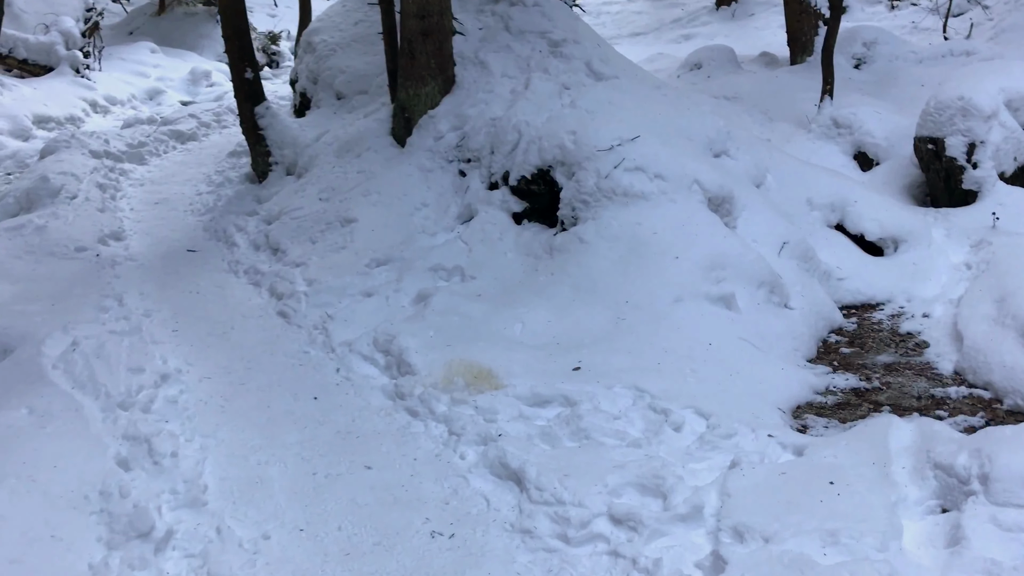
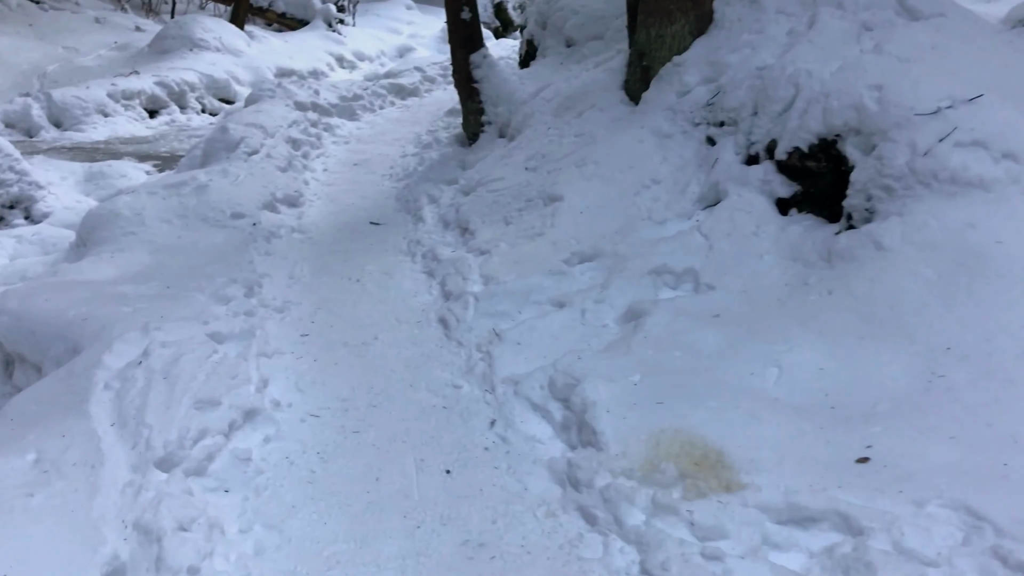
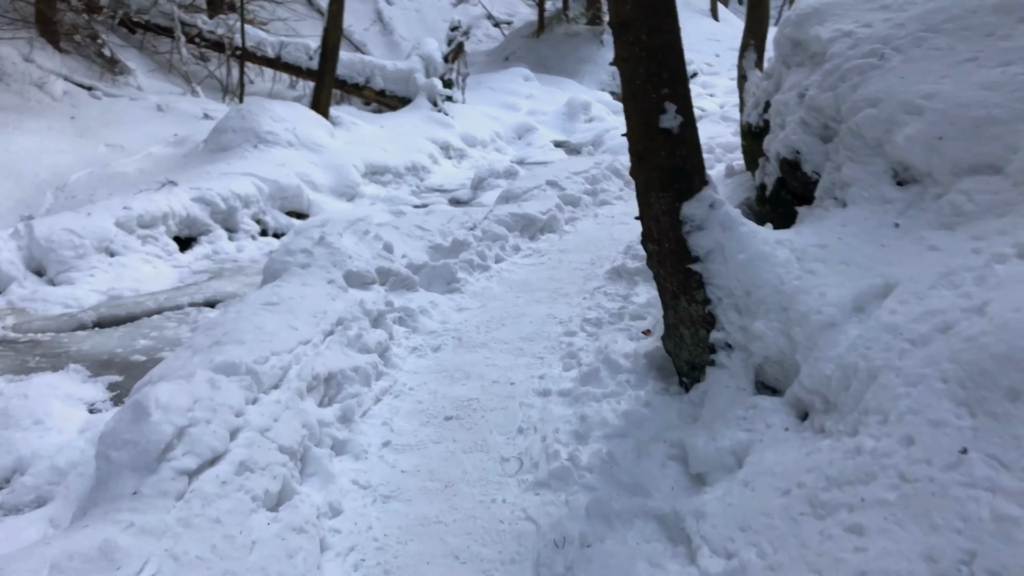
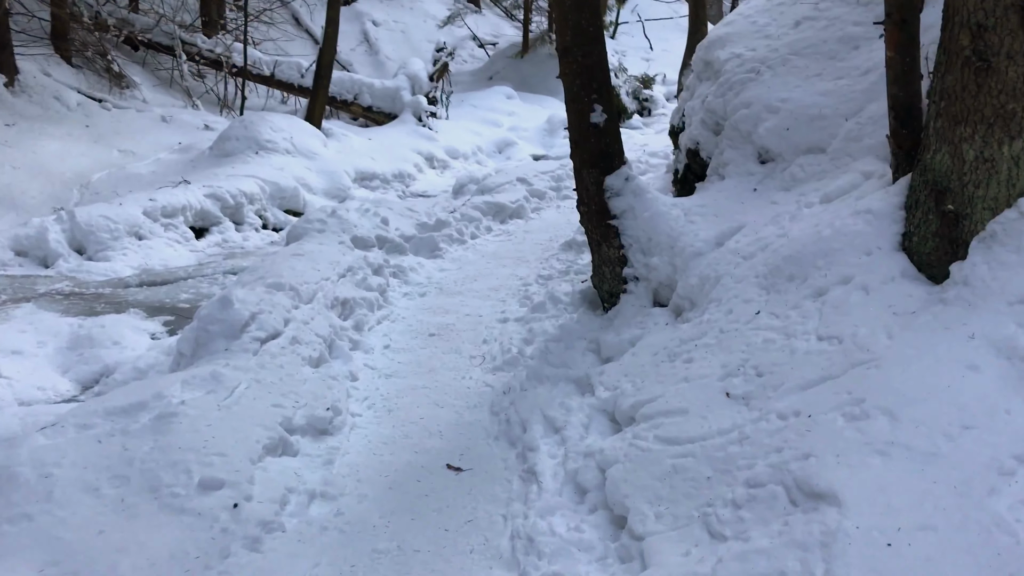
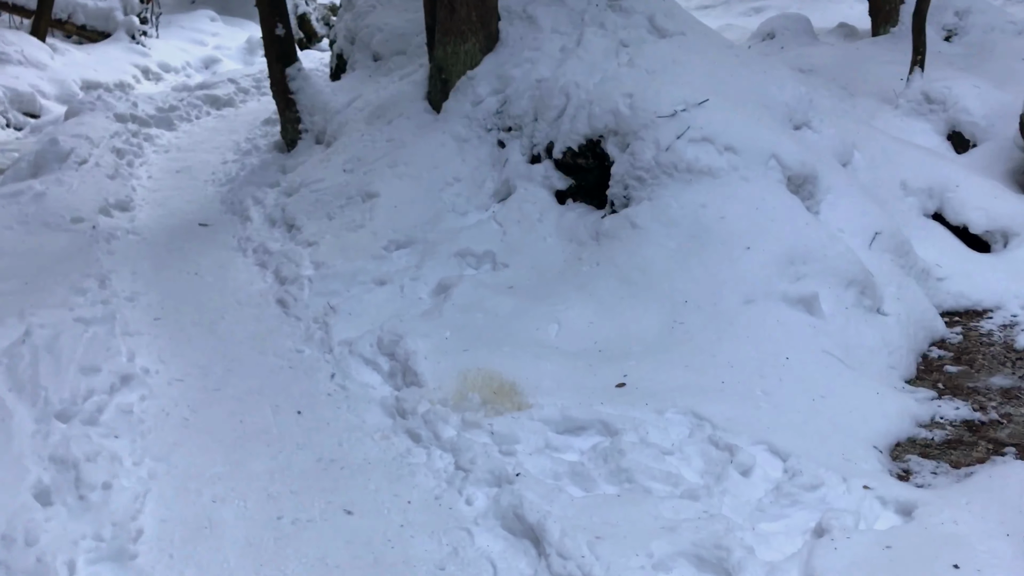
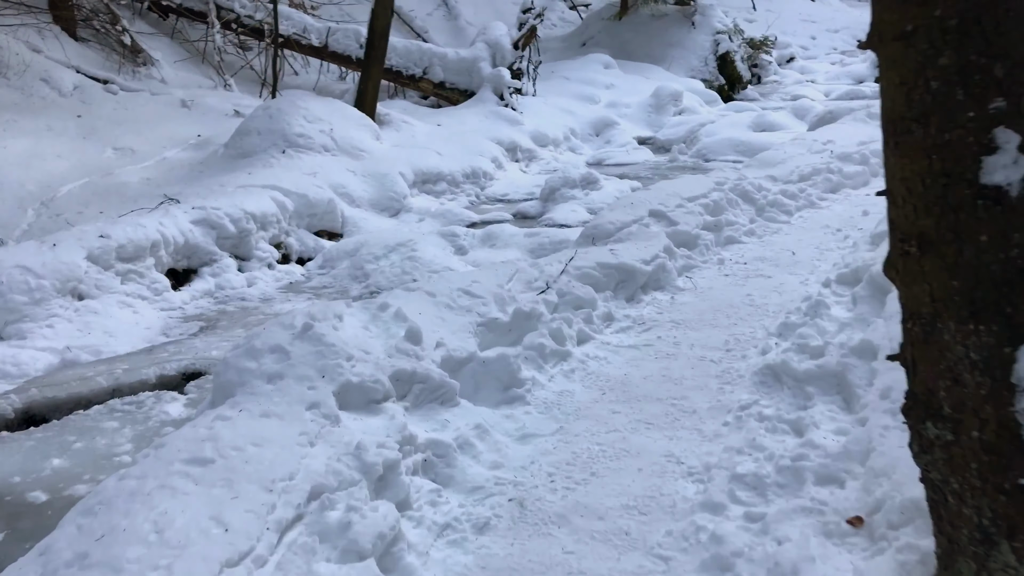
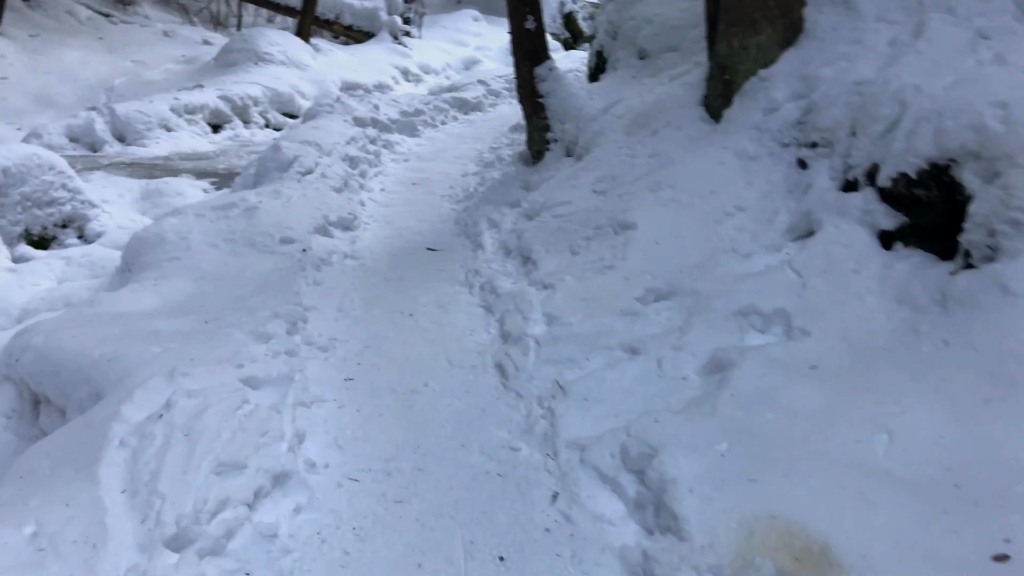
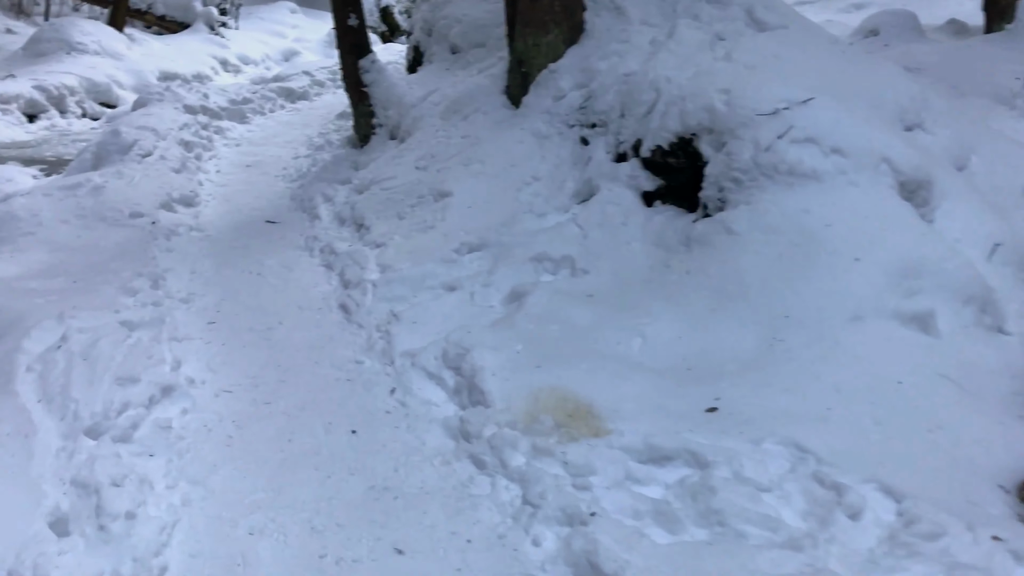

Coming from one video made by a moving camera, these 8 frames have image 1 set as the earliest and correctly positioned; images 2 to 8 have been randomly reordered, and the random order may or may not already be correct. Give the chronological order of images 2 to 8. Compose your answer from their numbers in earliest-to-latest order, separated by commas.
5, 8, 2, 7, 4, 3, 6
